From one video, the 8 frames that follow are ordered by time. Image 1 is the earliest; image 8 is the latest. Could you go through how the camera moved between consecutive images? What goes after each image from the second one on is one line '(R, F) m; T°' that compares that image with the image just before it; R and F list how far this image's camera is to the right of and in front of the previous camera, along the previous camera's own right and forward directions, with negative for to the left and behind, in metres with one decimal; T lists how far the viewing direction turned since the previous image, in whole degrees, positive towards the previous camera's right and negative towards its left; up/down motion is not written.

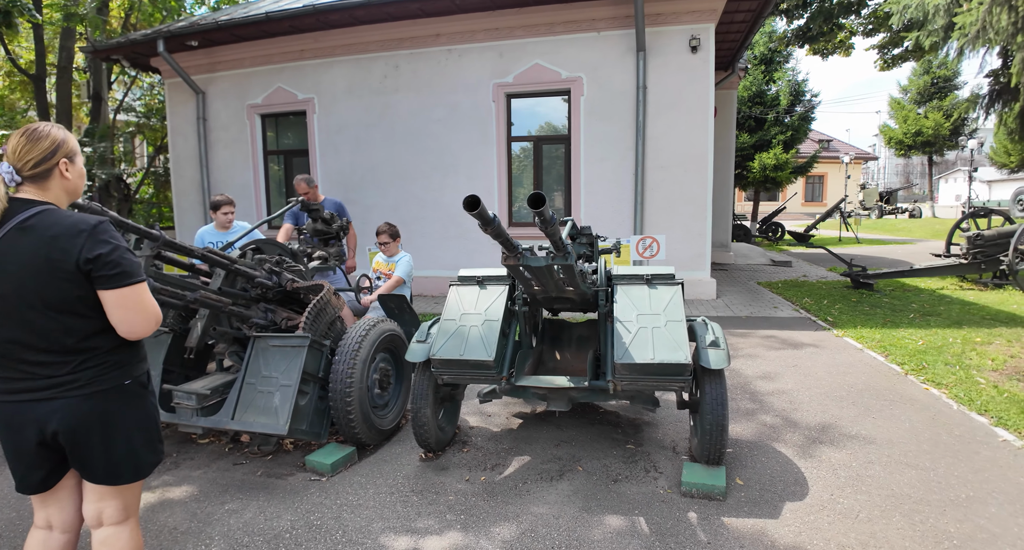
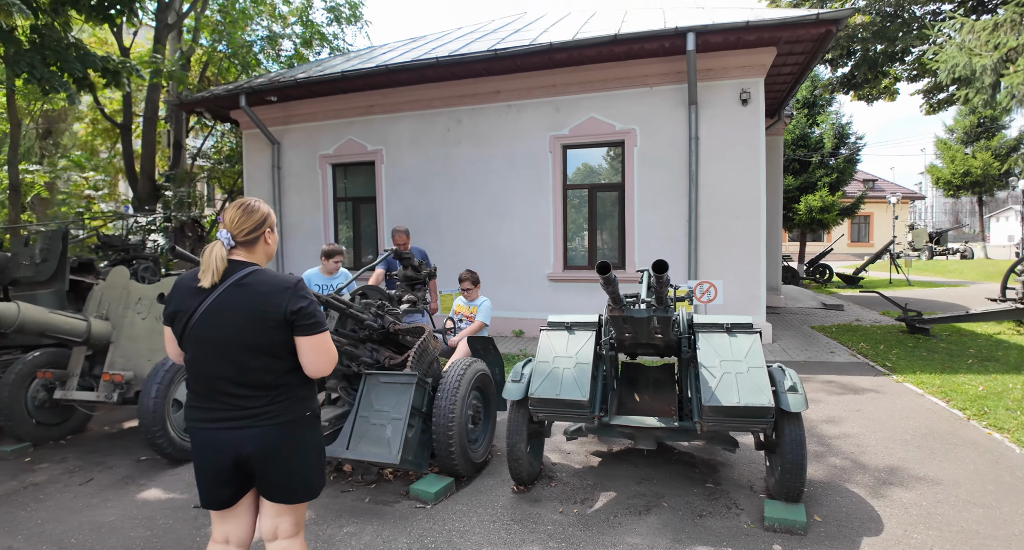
(-0.4, -0.3) m; -3°
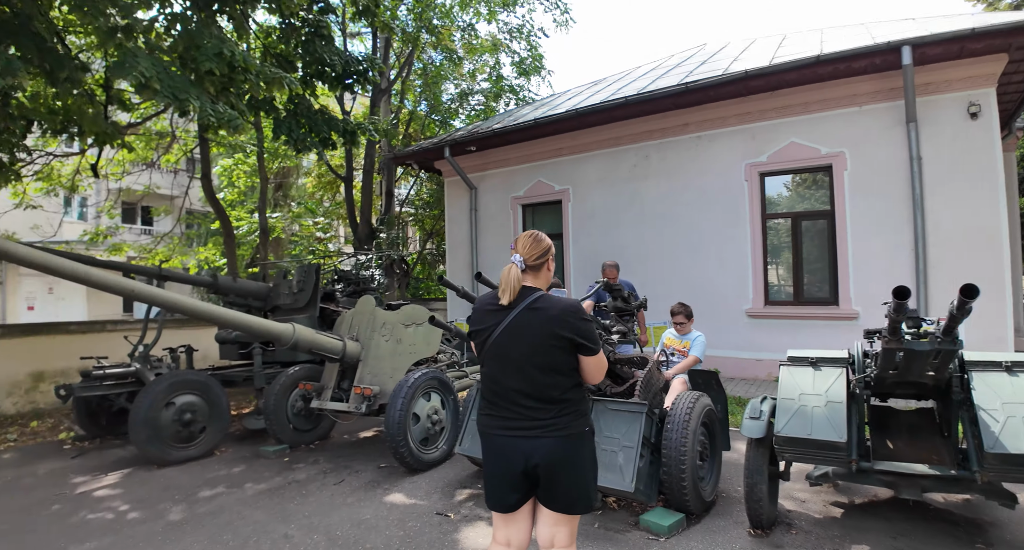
(-0.5, -0.2) m; -17°
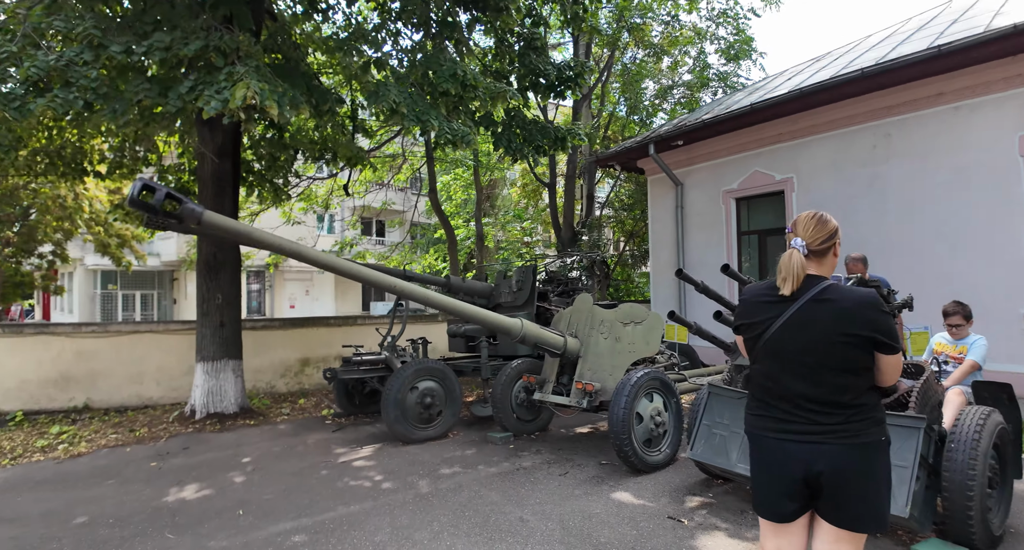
(-0.3, 0.0) m; -20°
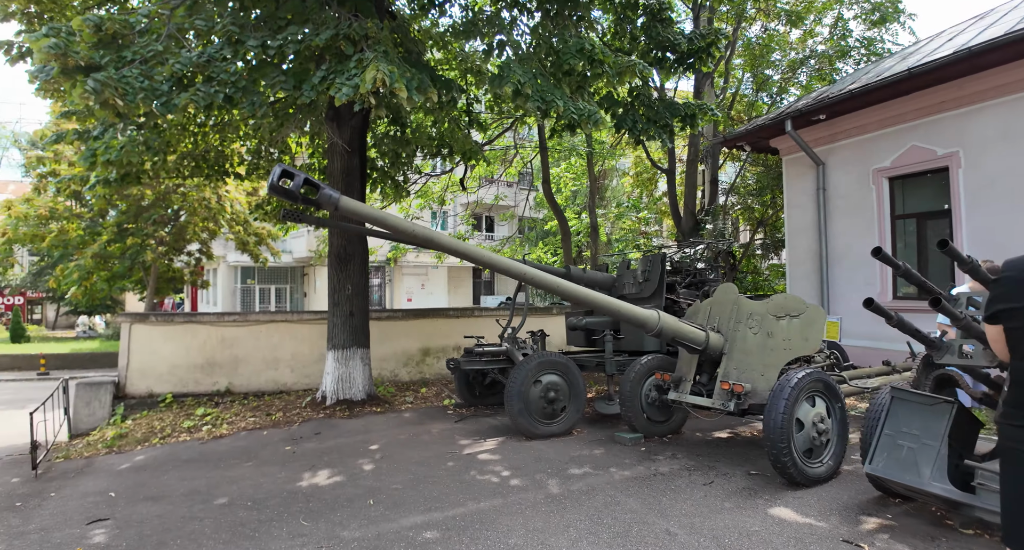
(-0.2, +0.3) m; -11°
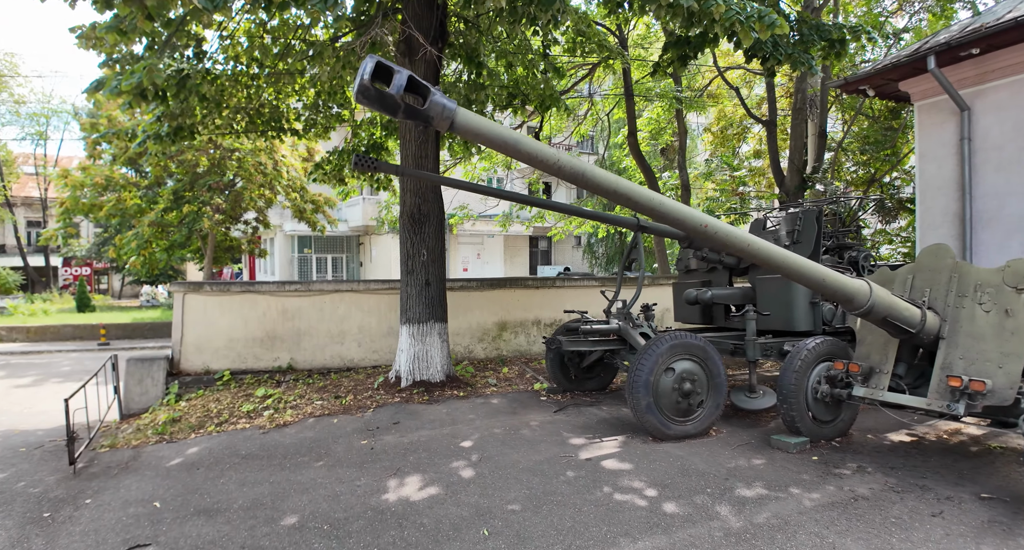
(-0.6, +1.0) m; -5°
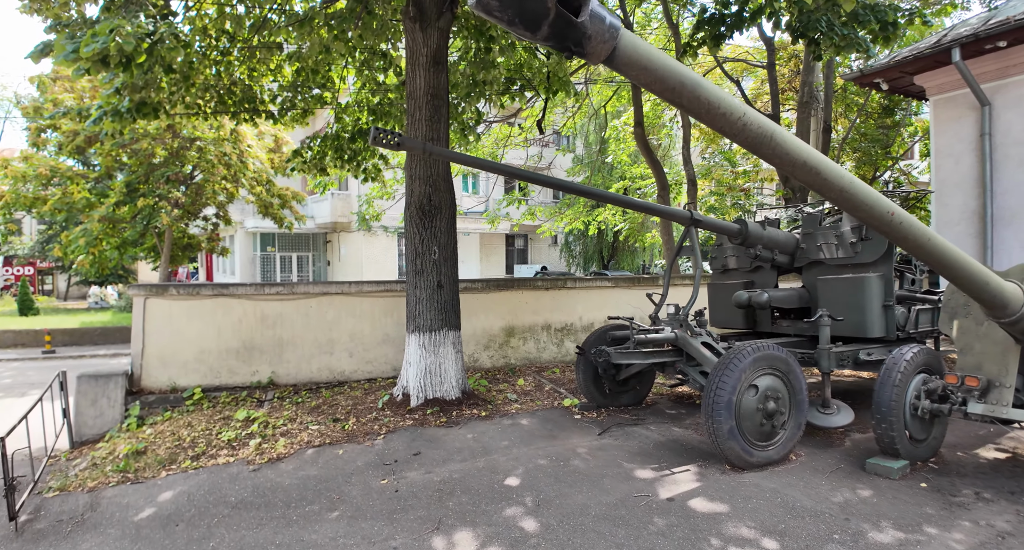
(-0.6, +0.7) m; +4°
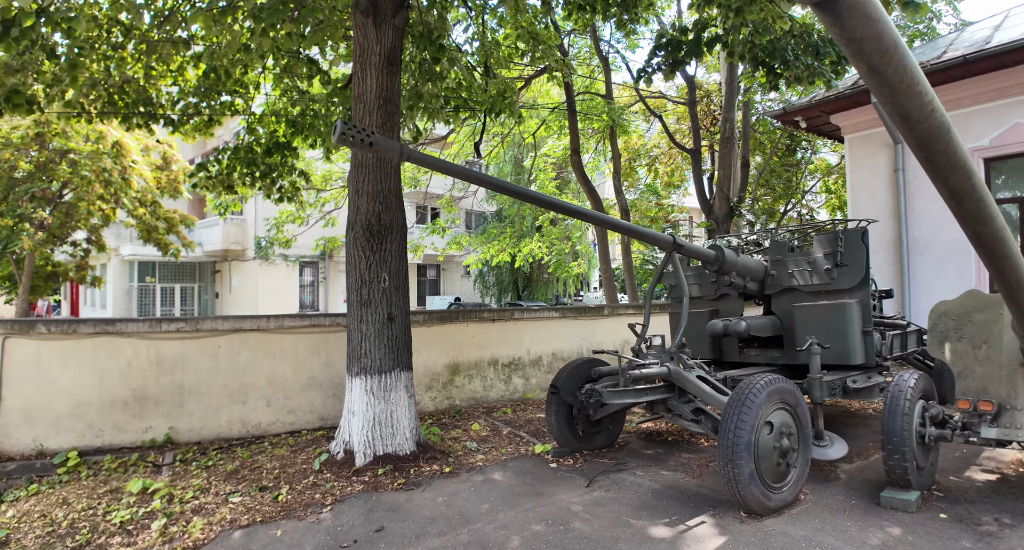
(-0.5, +0.6) m; +11°
